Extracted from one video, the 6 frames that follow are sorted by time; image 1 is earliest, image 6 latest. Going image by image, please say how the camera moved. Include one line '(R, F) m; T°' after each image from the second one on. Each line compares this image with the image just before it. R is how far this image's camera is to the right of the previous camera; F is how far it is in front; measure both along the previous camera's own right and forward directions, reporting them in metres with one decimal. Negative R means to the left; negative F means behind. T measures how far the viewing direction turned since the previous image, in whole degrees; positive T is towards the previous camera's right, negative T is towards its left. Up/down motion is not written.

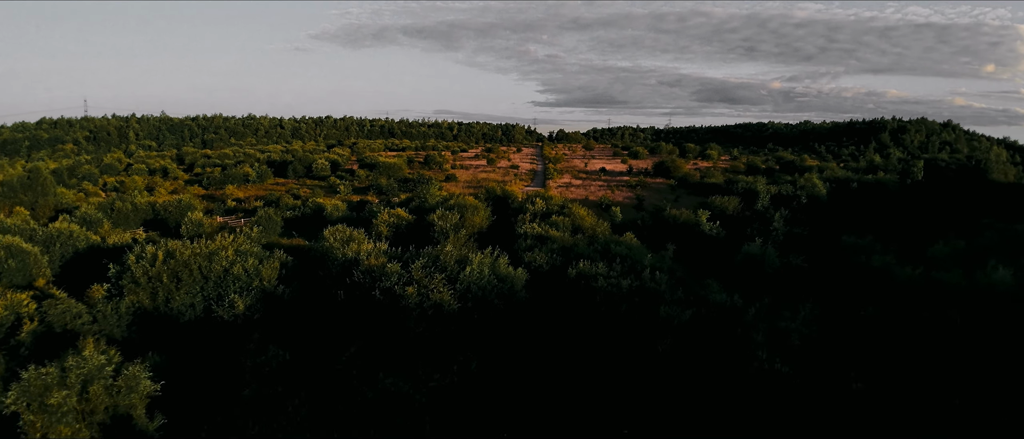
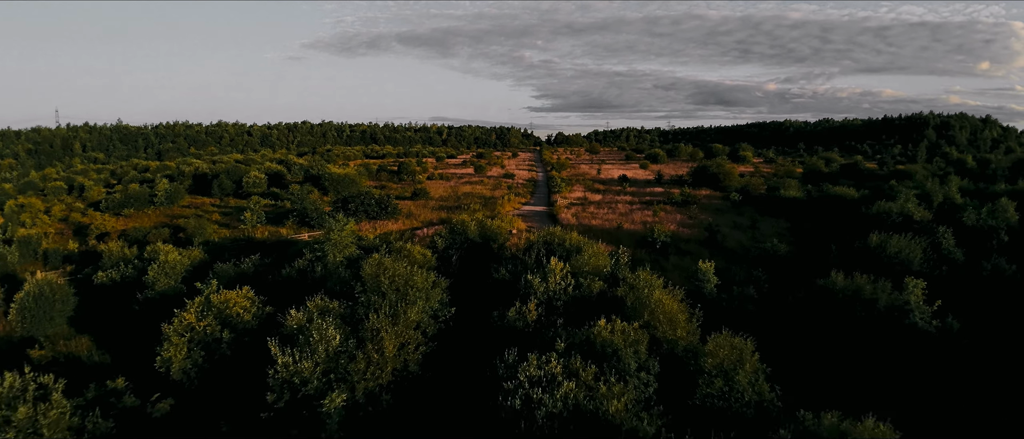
(+0.3, +15.9) m; 0°
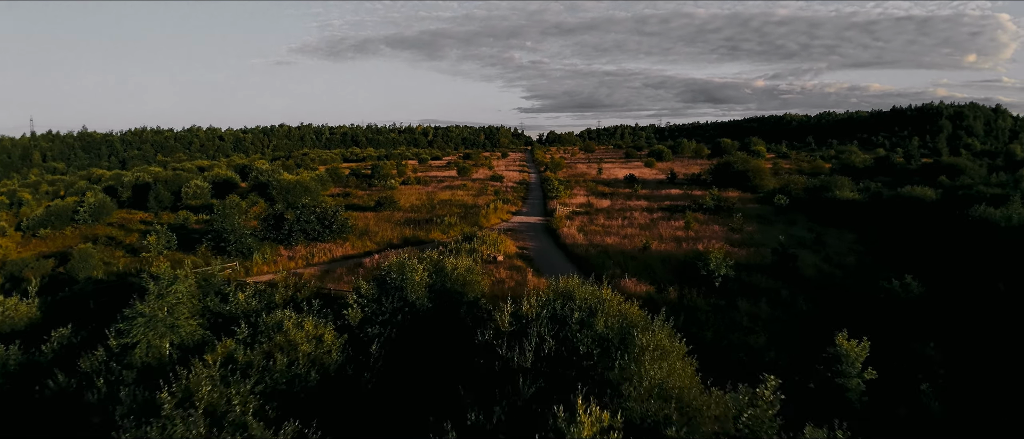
(+0.2, +7.4) m; +1°
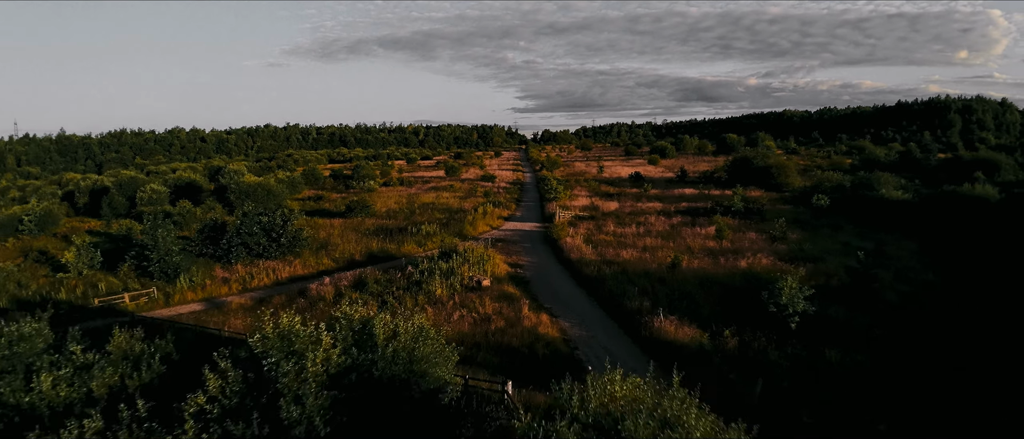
(+0.1, +4.2) m; 0°
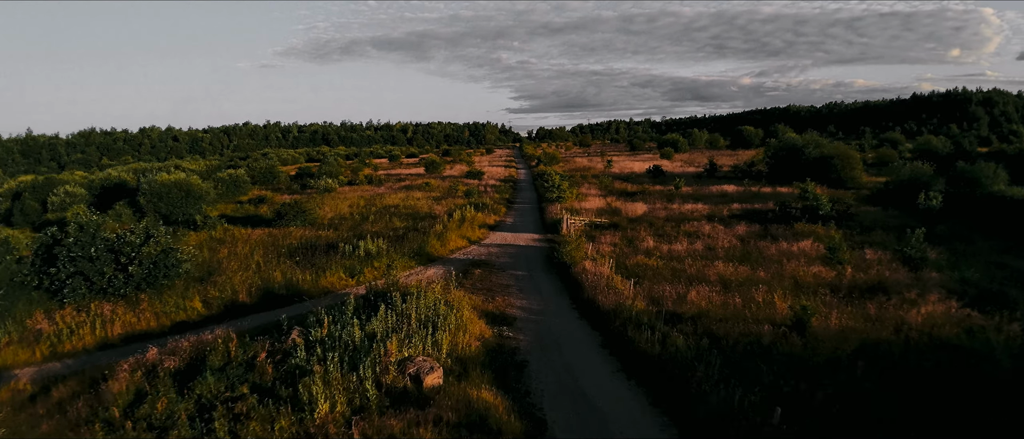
(+0.2, +6.7) m; 0°
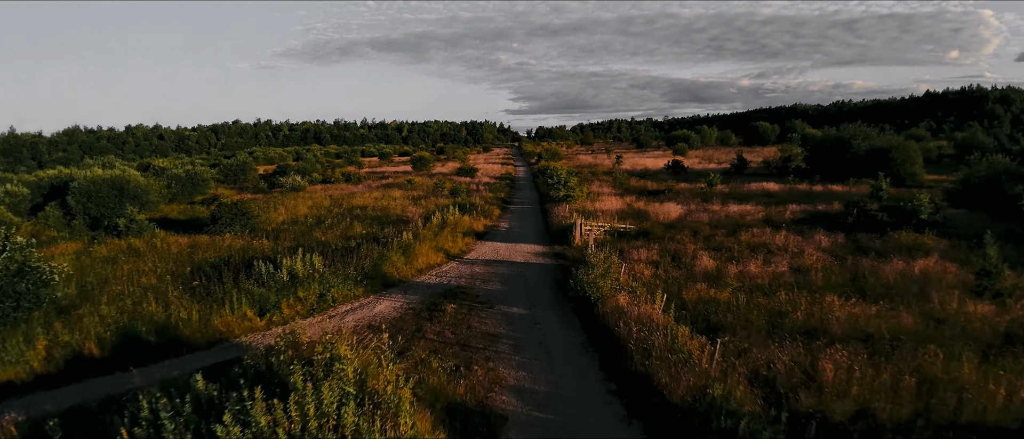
(+0.1, +3.8) m; 0°
